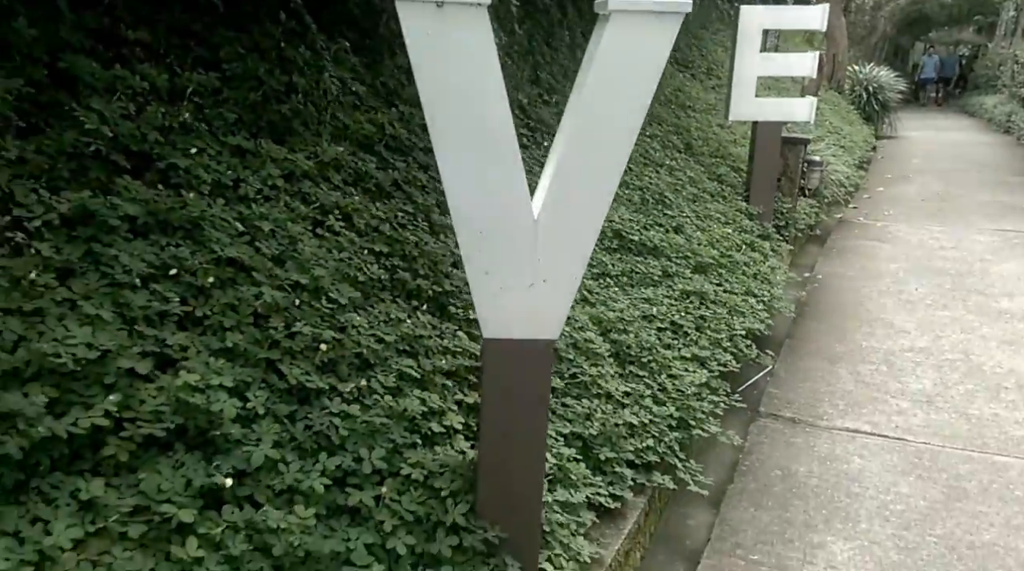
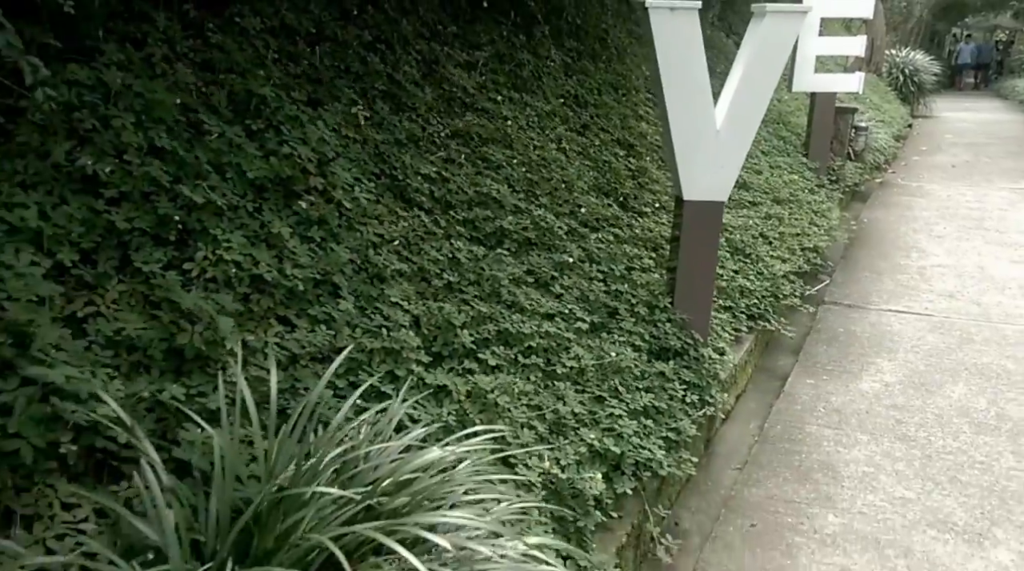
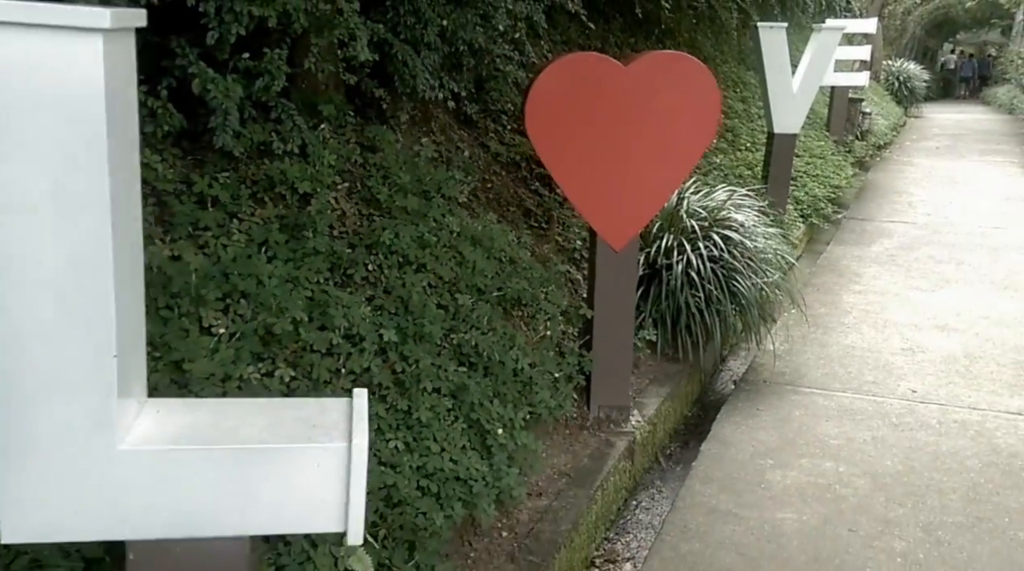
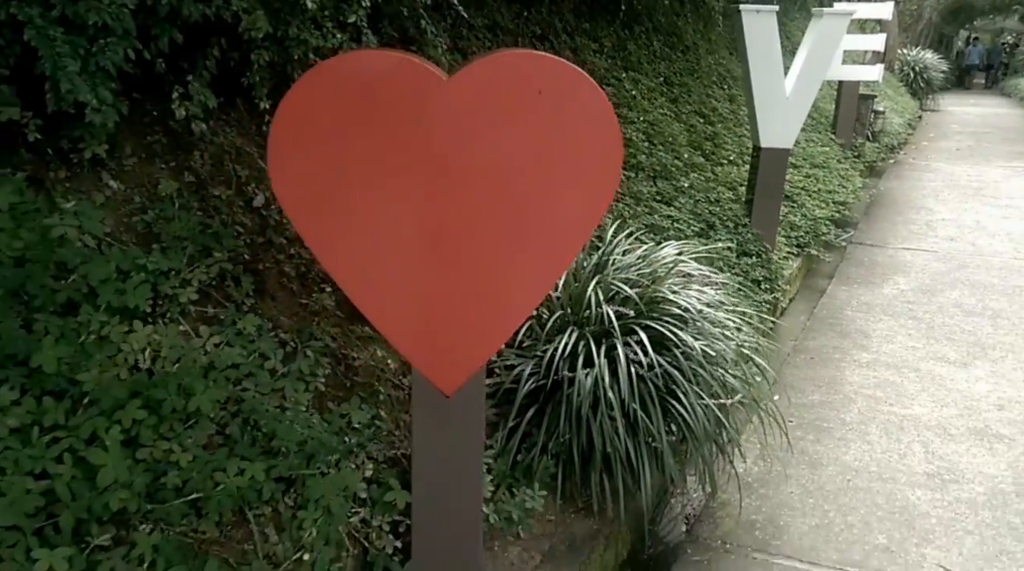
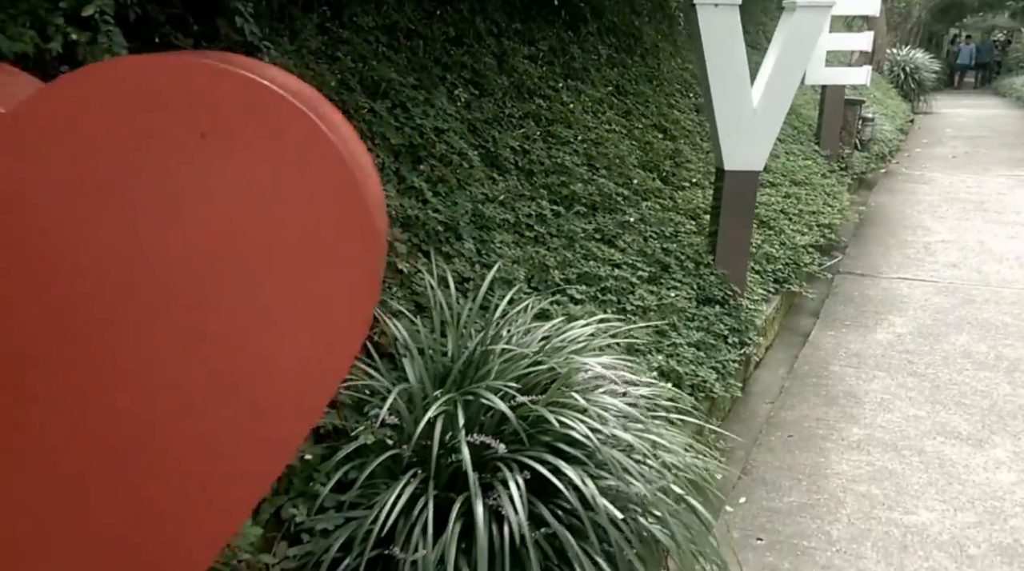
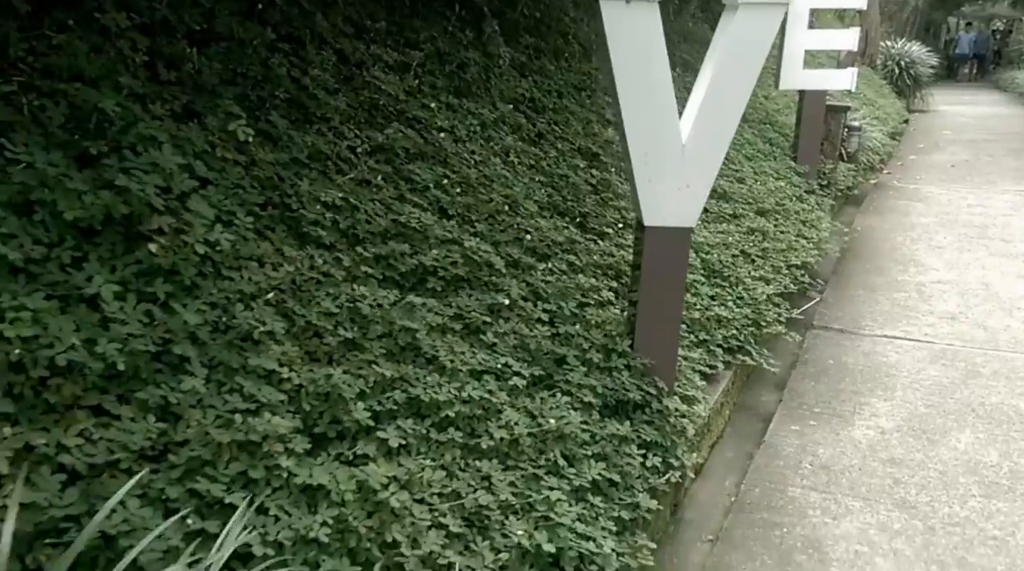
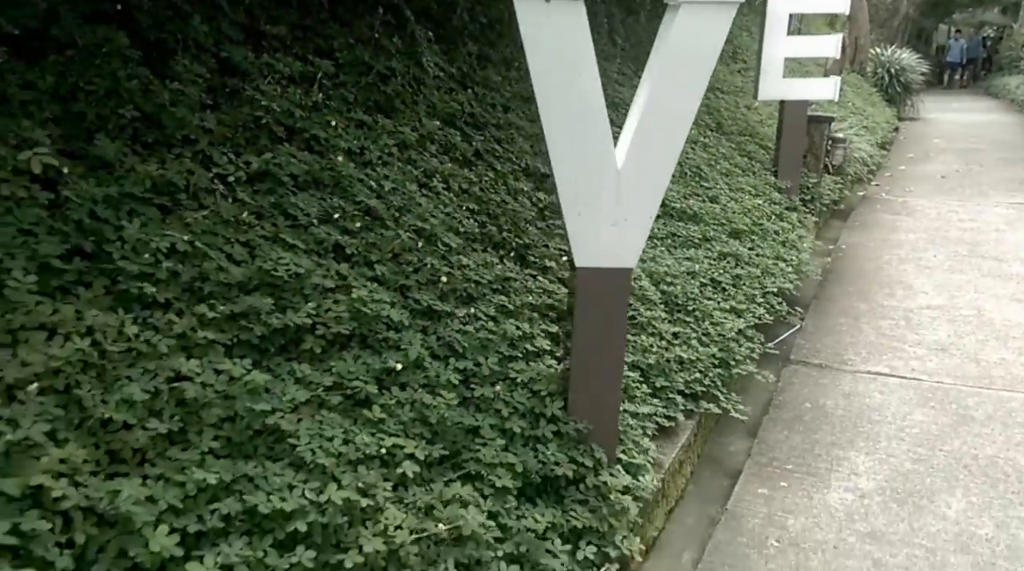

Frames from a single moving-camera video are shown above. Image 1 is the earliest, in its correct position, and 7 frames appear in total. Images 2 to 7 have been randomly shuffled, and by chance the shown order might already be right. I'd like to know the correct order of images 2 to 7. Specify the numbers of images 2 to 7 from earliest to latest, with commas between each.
7, 6, 2, 5, 4, 3
